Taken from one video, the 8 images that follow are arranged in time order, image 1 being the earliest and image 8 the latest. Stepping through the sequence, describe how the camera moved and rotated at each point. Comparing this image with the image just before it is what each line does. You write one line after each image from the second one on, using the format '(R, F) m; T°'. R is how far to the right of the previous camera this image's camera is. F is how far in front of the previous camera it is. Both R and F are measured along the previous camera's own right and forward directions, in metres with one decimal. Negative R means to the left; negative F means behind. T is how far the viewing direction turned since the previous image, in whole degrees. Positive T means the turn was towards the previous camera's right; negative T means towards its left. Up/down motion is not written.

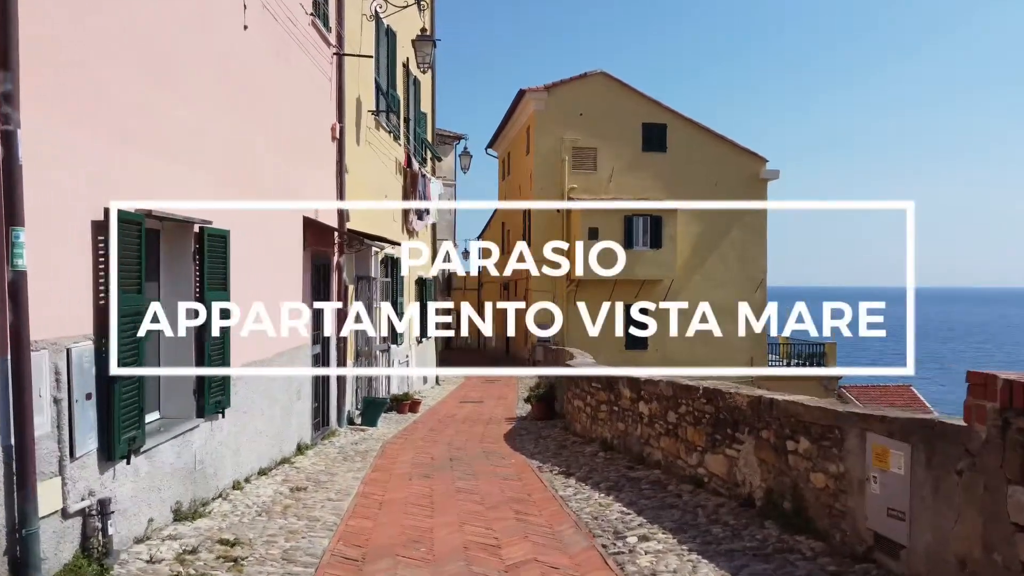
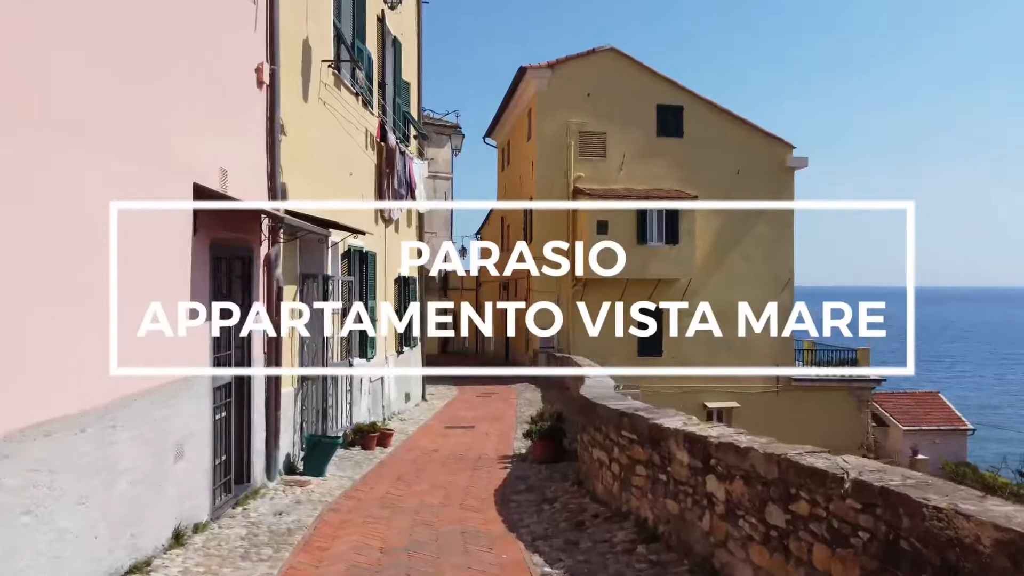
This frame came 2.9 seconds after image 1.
(+0.1, +2.7) m; 0°
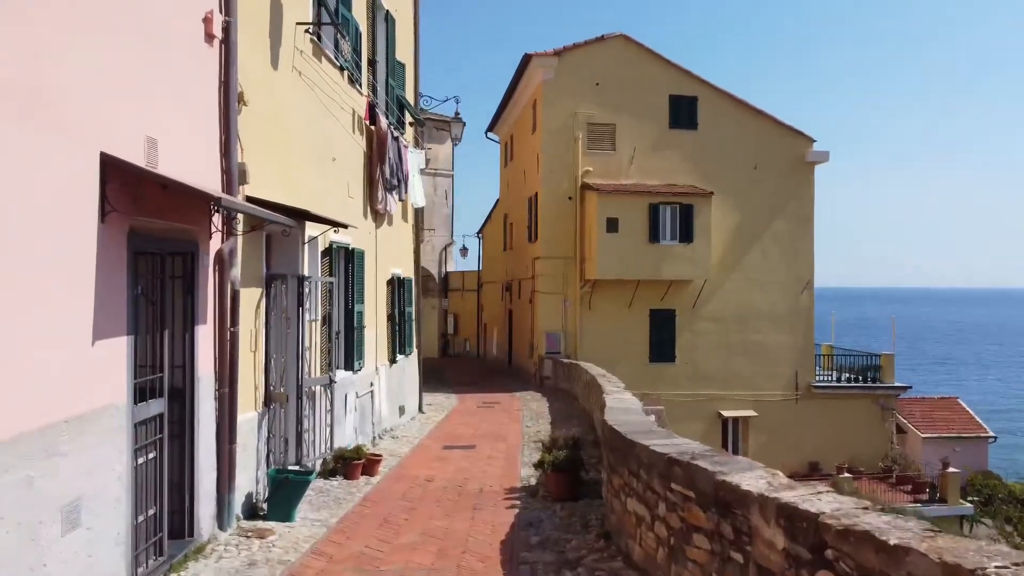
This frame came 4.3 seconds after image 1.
(-0.1, +1.4) m; 0°
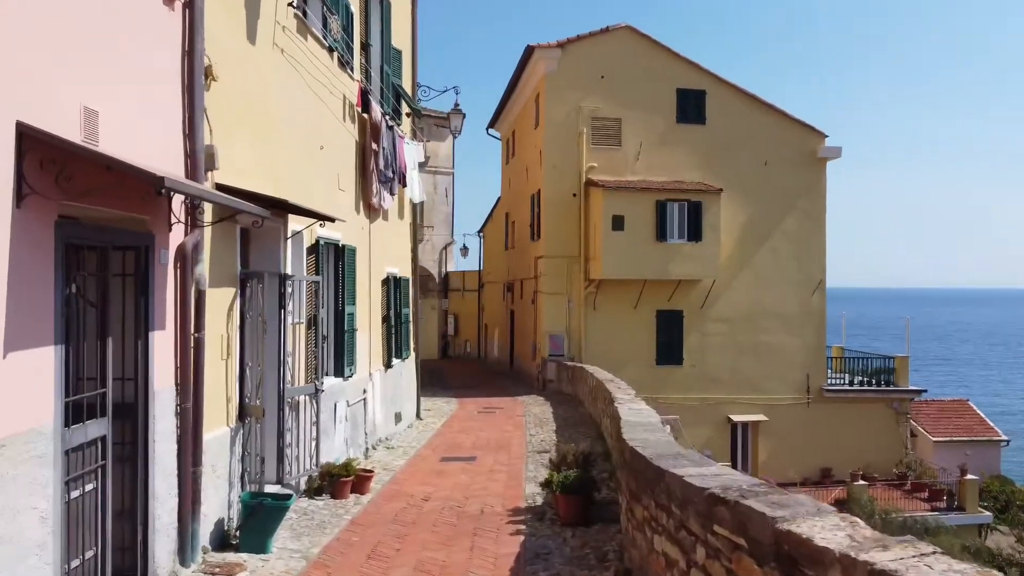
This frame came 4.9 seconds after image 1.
(0.0, +0.8) m; 0°
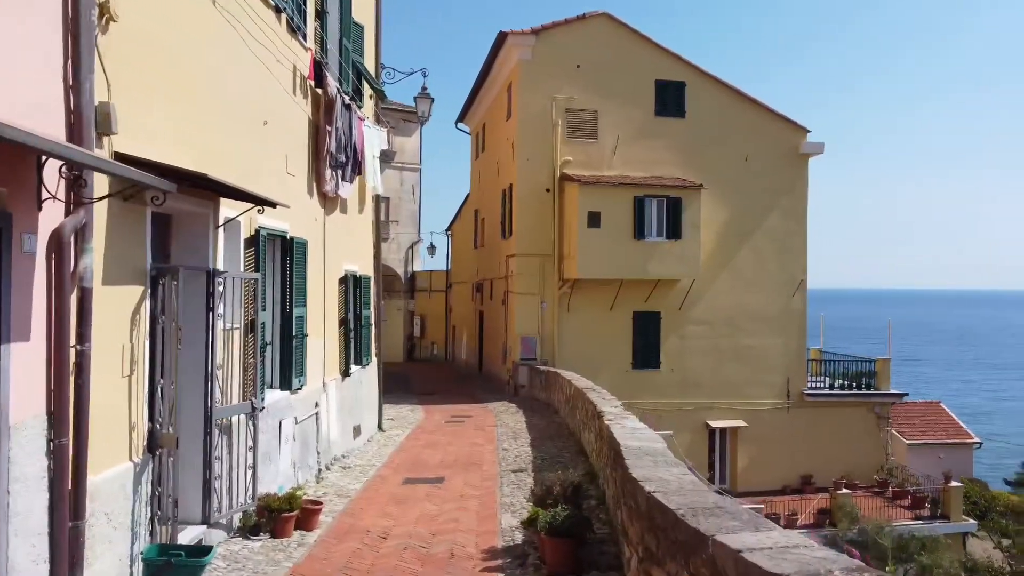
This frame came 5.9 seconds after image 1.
(-0.1, +1.1) m; +2°
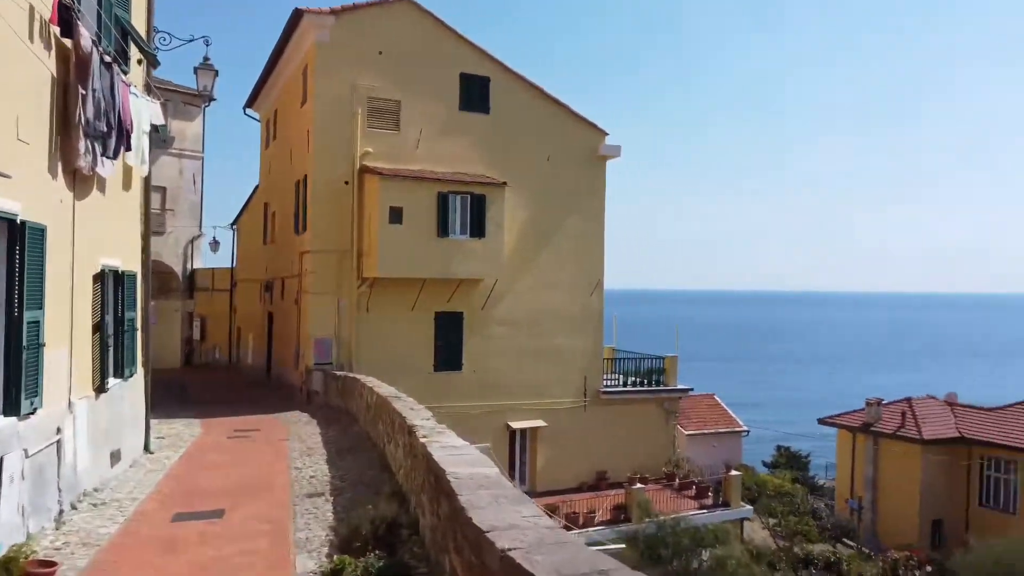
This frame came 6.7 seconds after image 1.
(-0.1, +0.9) m; +15°
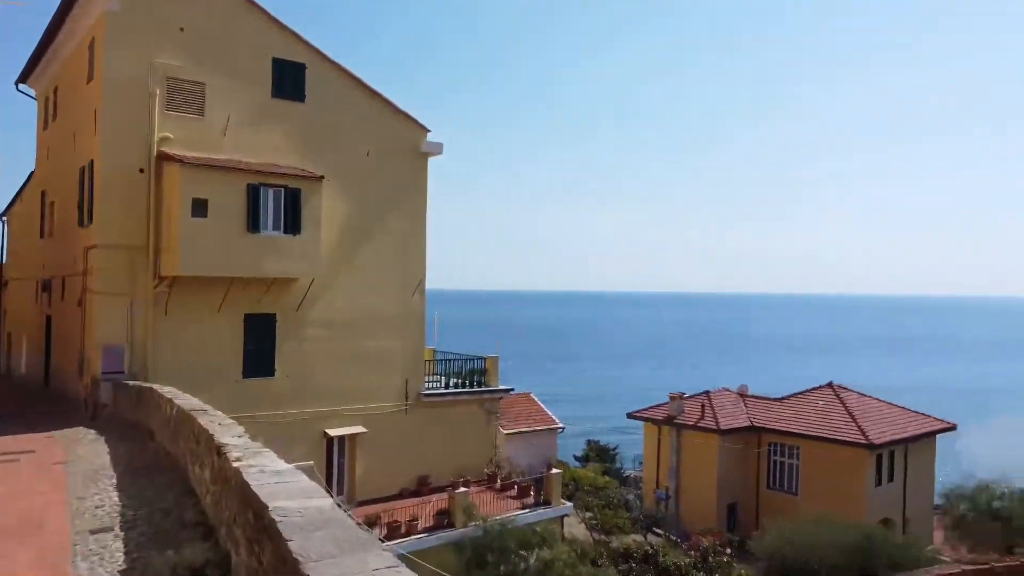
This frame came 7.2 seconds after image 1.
(-0.1, +0.6) m; +13°
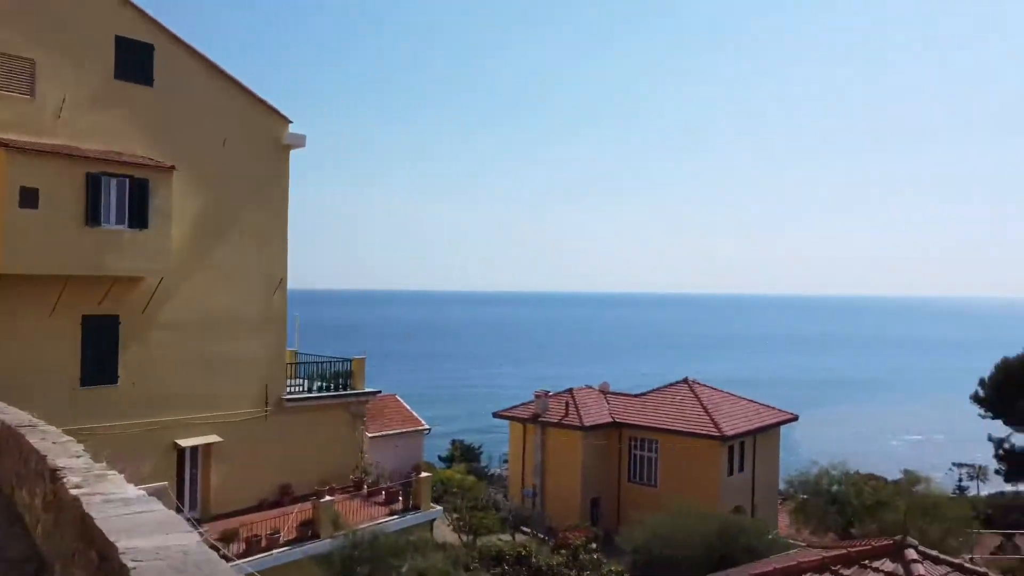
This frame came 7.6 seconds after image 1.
(-0.2, +0.4) m; +10°
